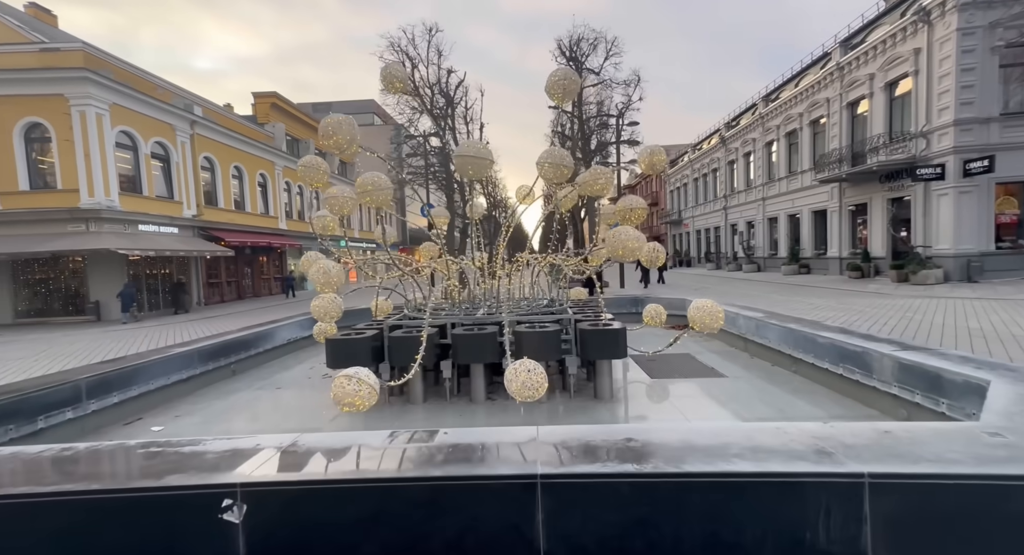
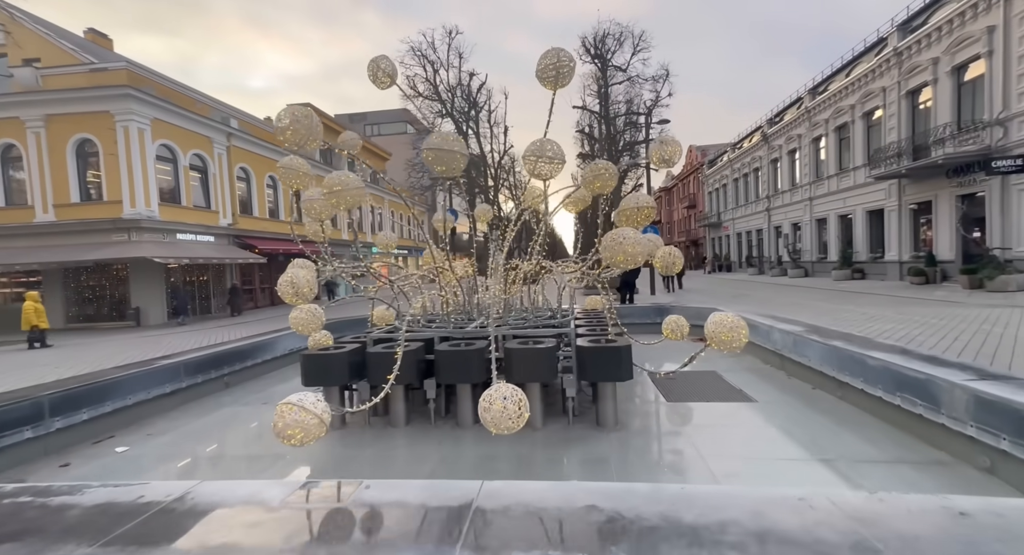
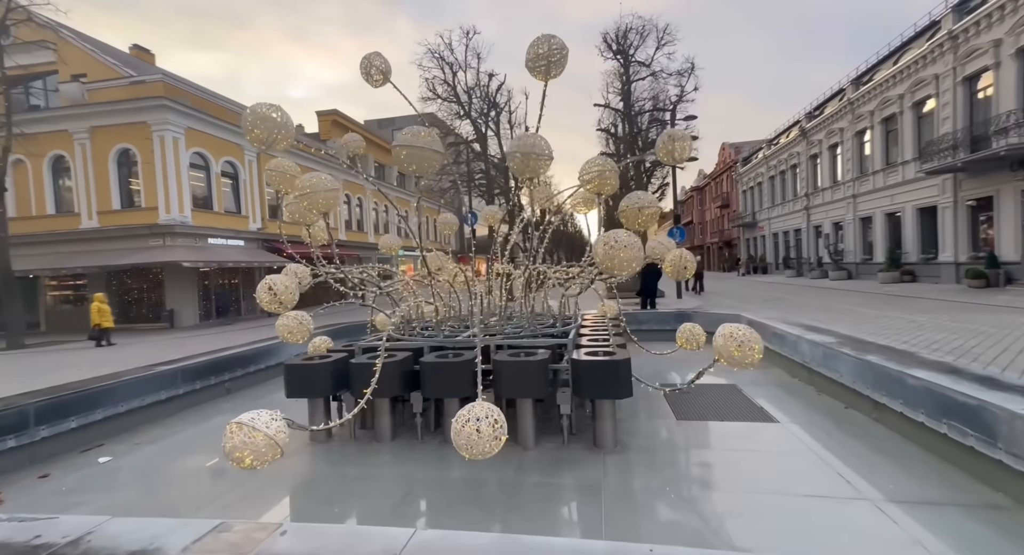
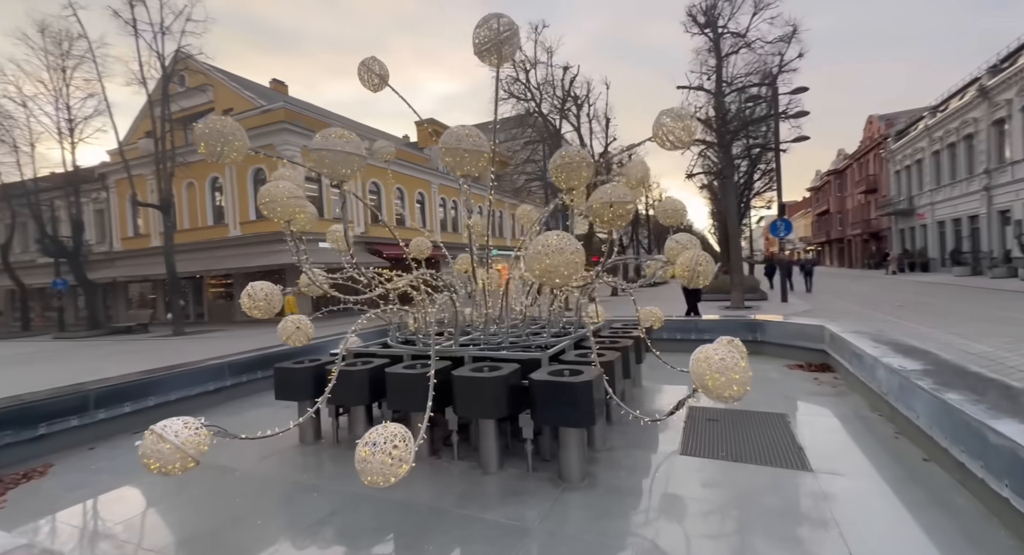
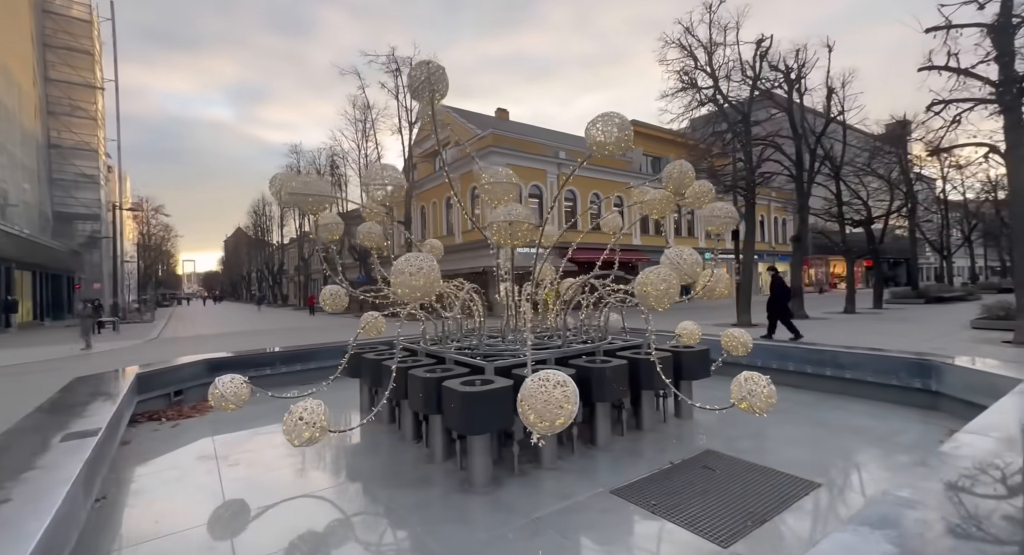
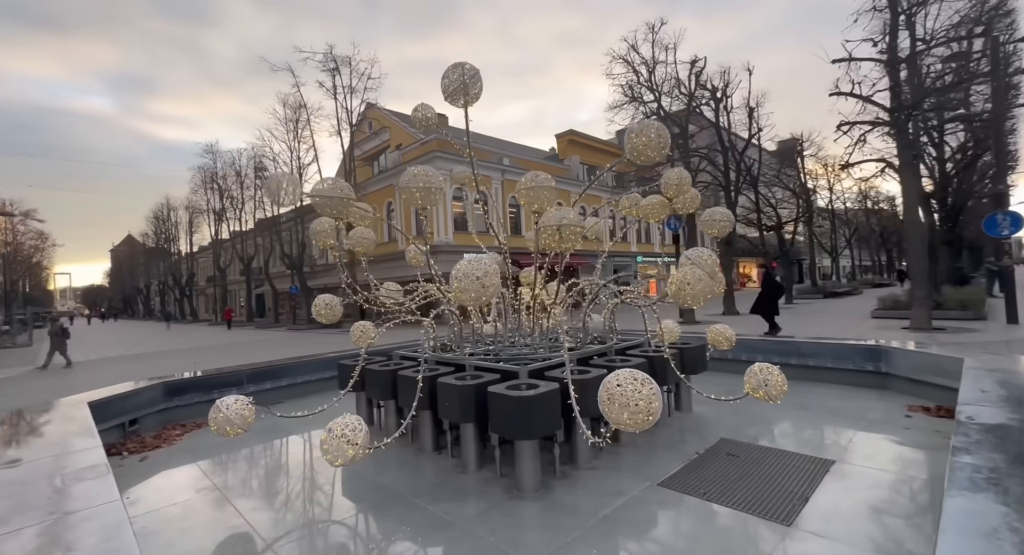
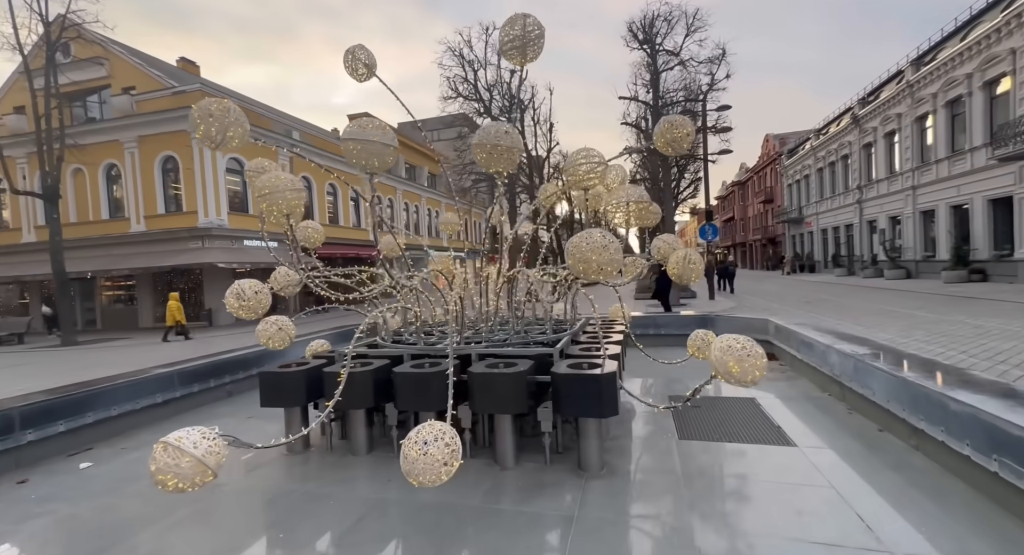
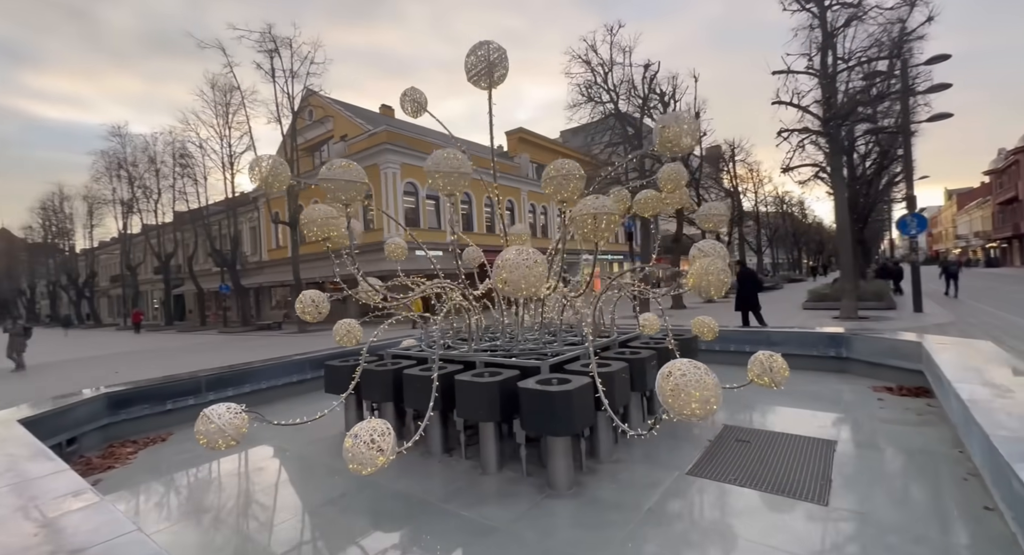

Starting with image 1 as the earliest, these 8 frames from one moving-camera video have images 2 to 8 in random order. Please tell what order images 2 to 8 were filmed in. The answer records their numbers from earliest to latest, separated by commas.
2, 3, 7, 4, 8, 6, 5
